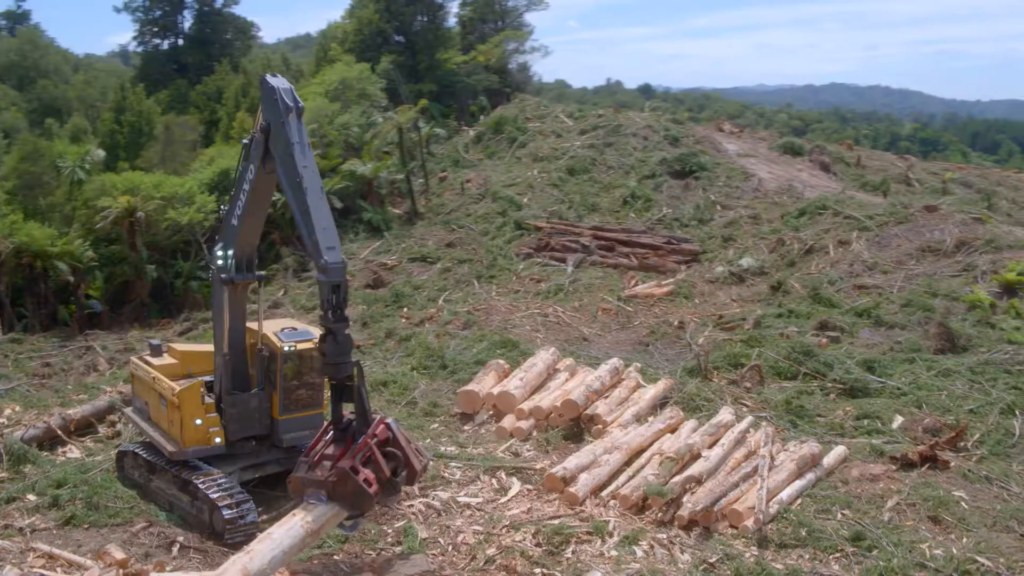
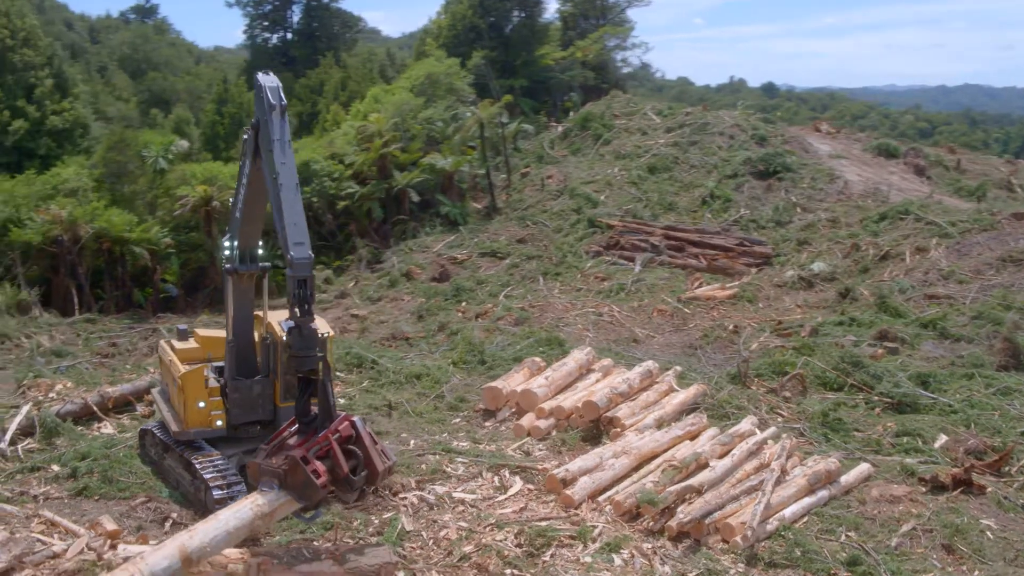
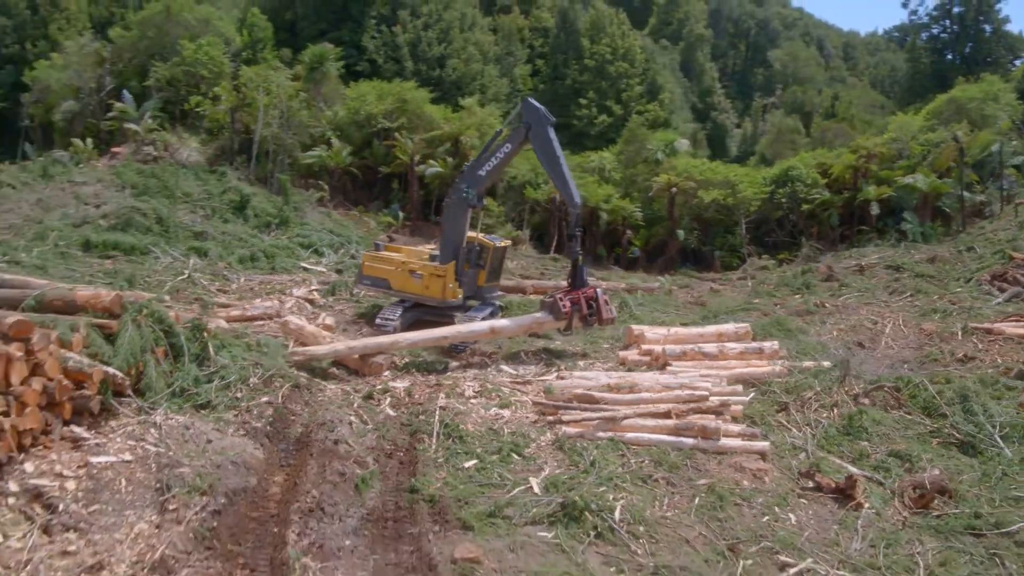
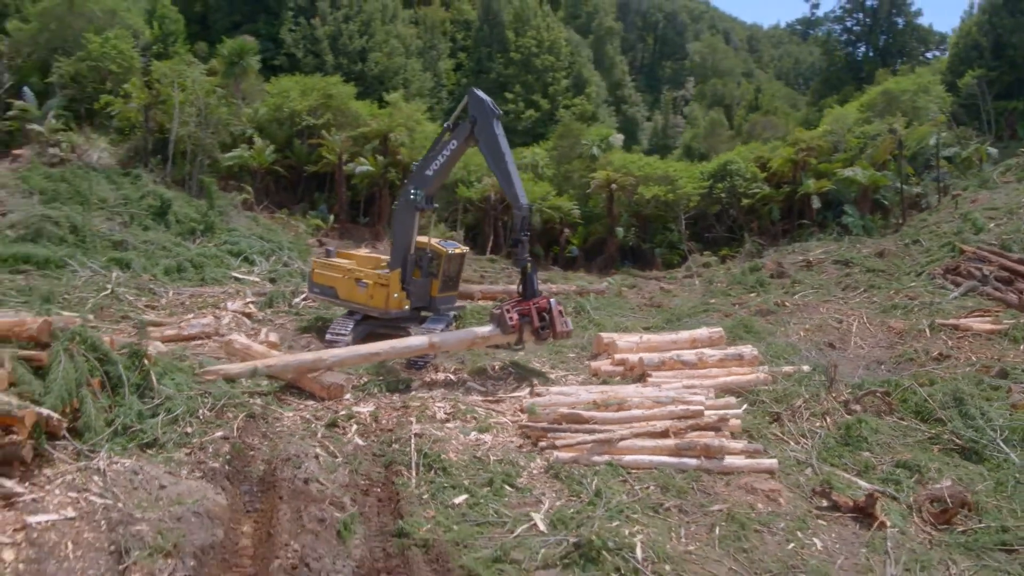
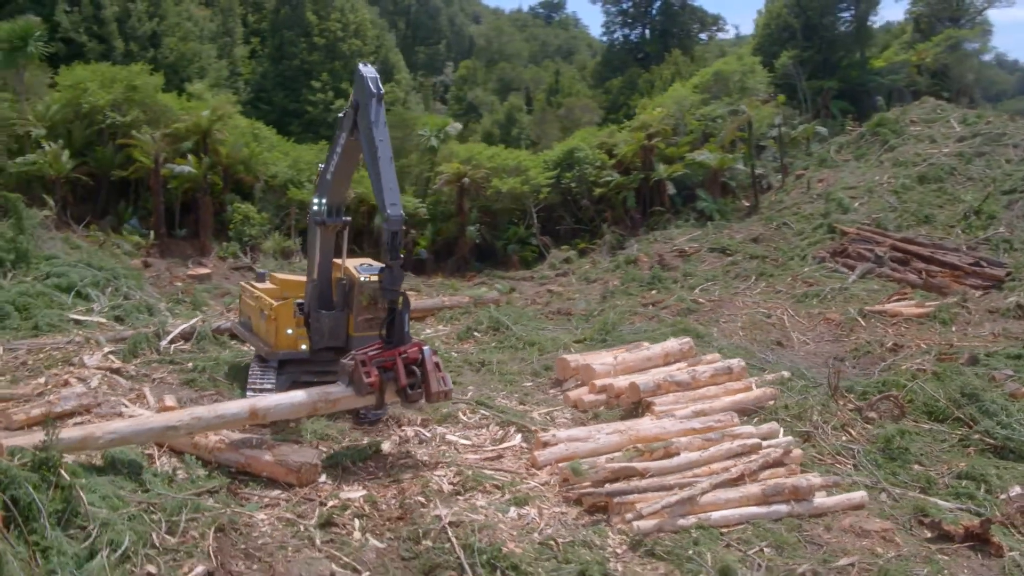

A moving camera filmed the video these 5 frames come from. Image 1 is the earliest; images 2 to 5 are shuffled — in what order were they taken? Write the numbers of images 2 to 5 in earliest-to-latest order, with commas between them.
2, 5, 4, 3
